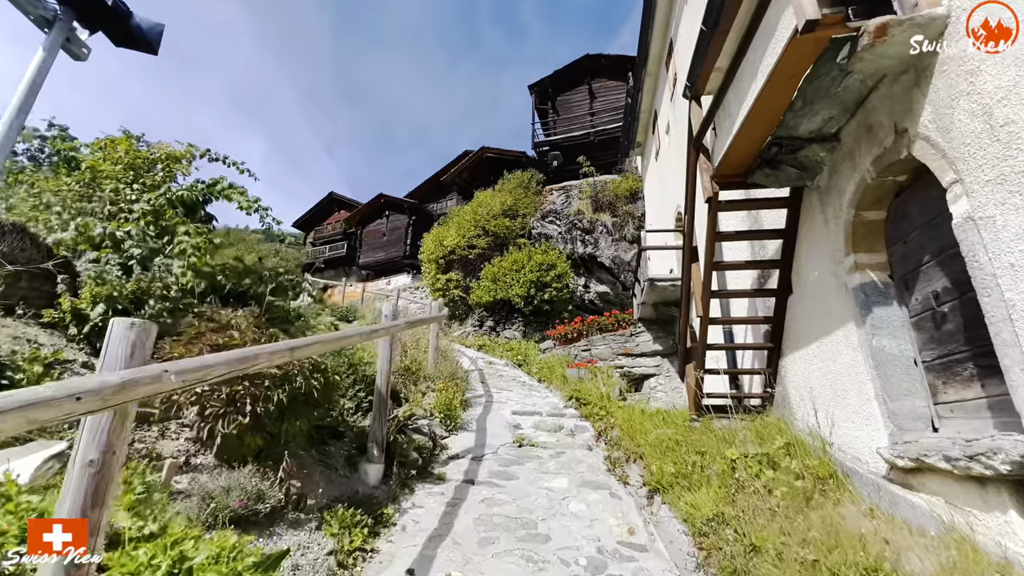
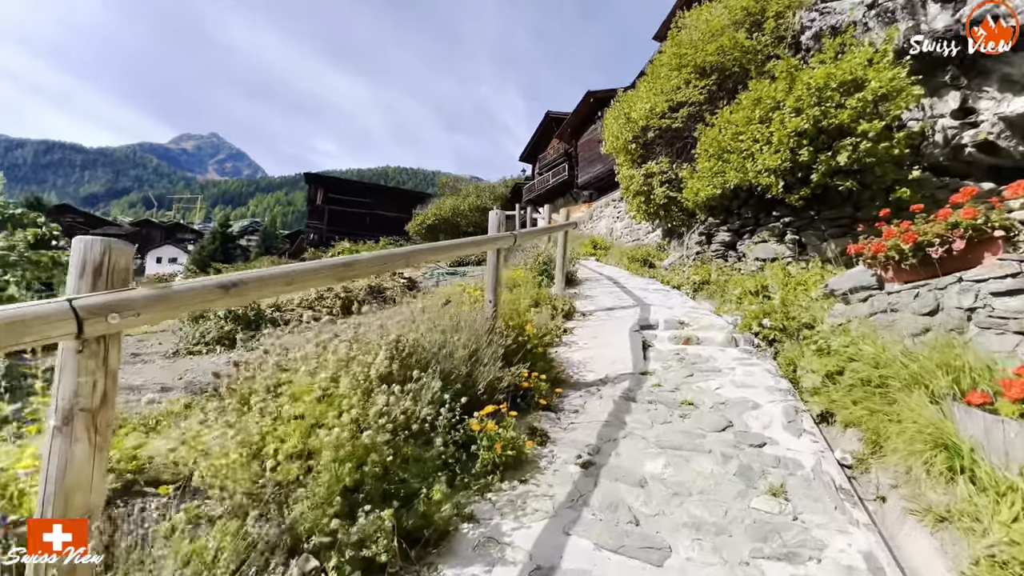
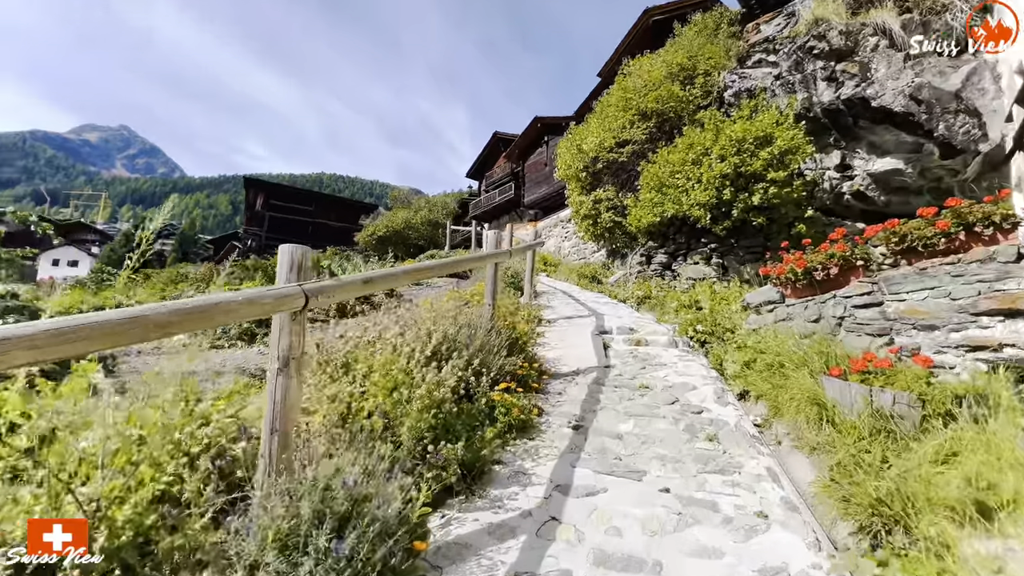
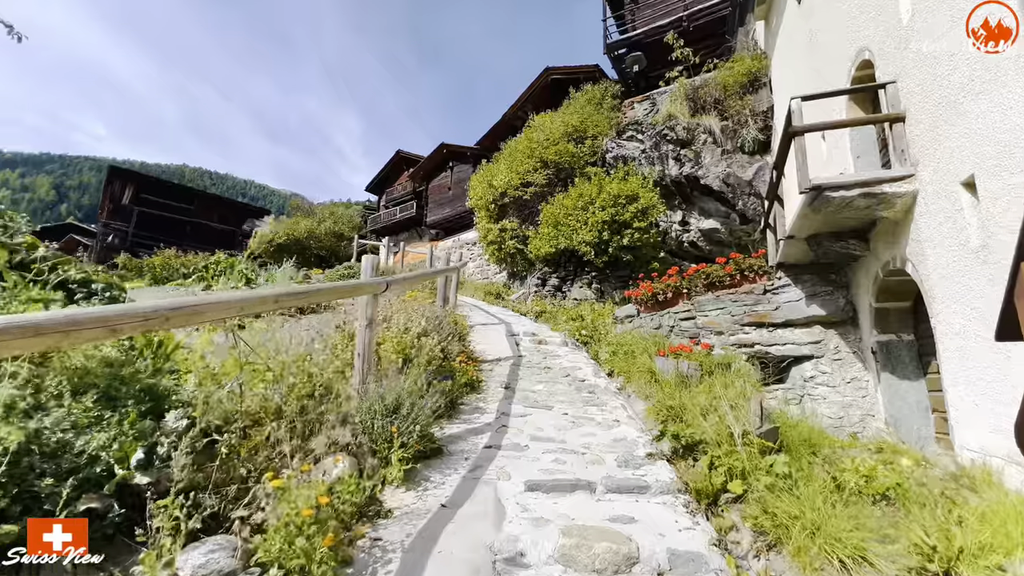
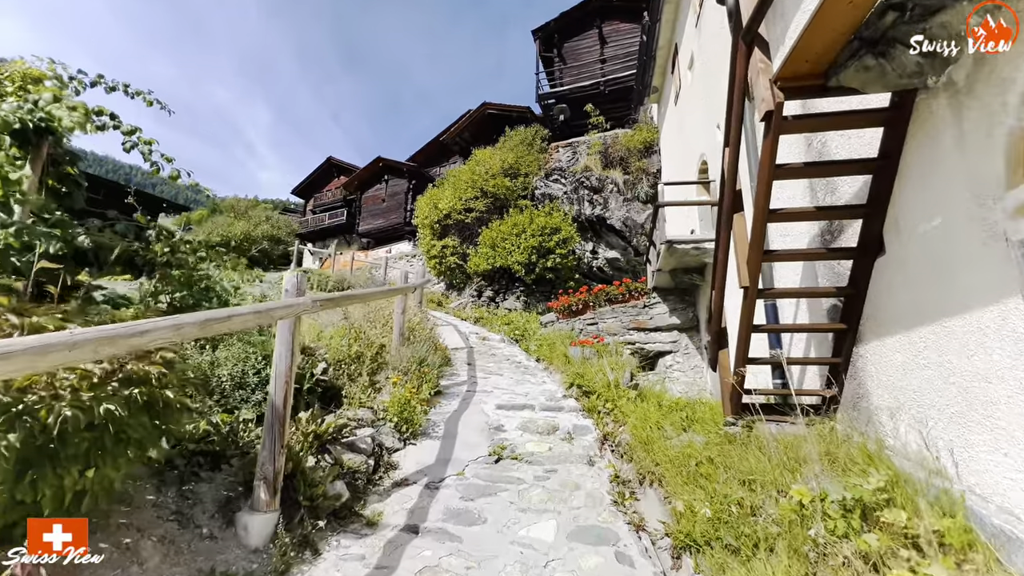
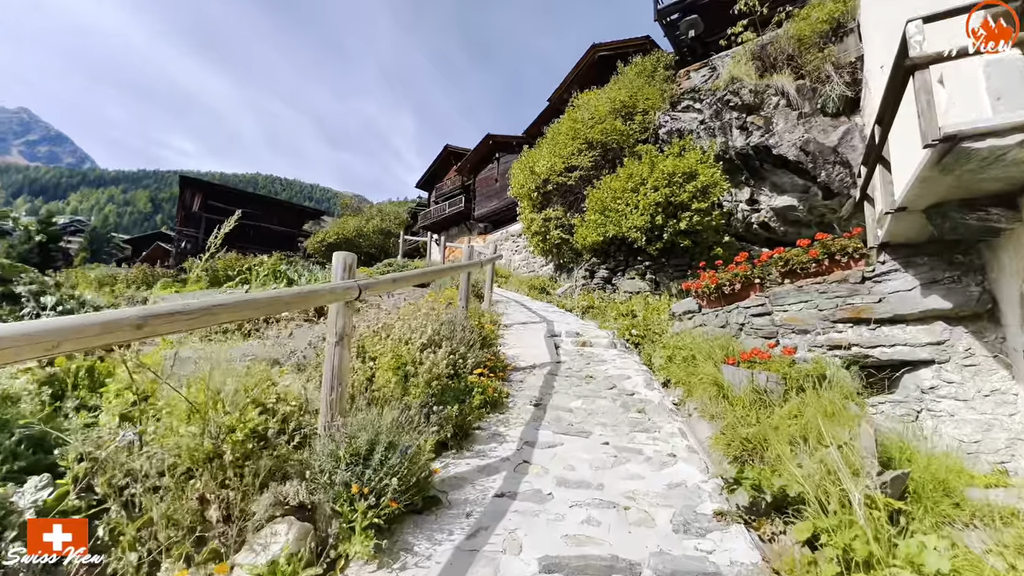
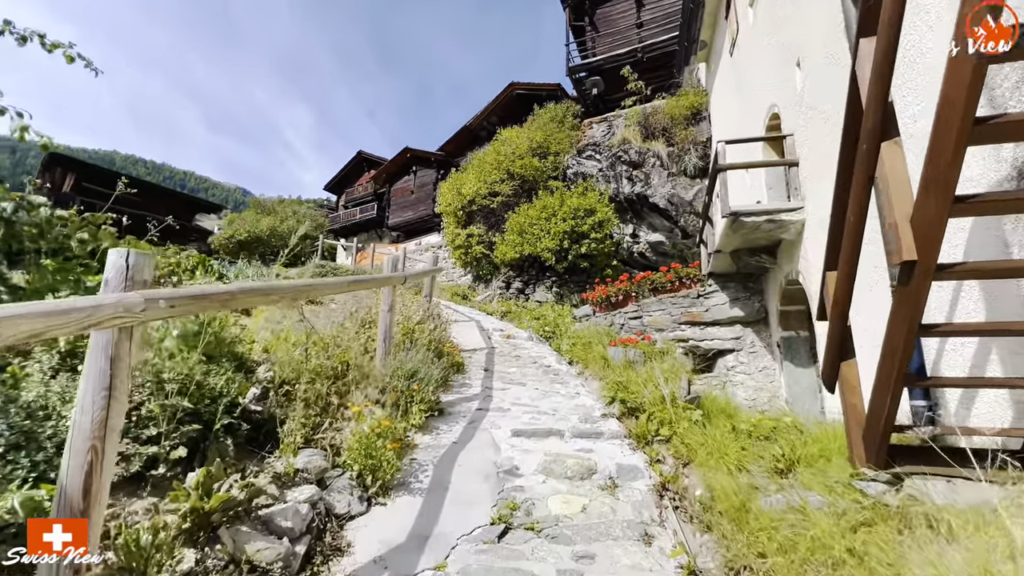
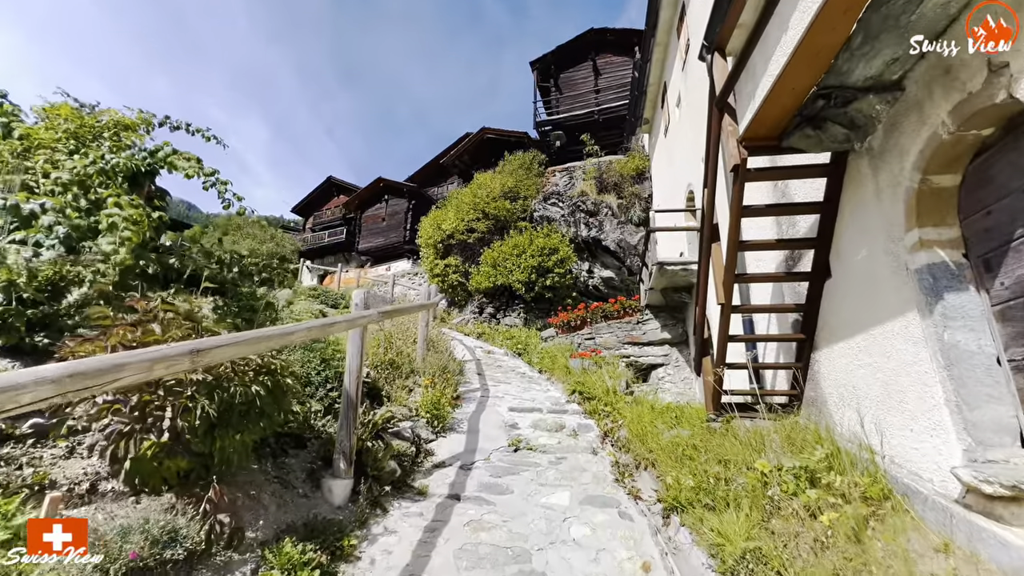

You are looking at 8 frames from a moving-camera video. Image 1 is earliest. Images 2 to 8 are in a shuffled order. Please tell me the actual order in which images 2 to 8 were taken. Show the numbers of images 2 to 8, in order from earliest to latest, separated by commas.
8, 5, 7, 4, 6, 3, 2
